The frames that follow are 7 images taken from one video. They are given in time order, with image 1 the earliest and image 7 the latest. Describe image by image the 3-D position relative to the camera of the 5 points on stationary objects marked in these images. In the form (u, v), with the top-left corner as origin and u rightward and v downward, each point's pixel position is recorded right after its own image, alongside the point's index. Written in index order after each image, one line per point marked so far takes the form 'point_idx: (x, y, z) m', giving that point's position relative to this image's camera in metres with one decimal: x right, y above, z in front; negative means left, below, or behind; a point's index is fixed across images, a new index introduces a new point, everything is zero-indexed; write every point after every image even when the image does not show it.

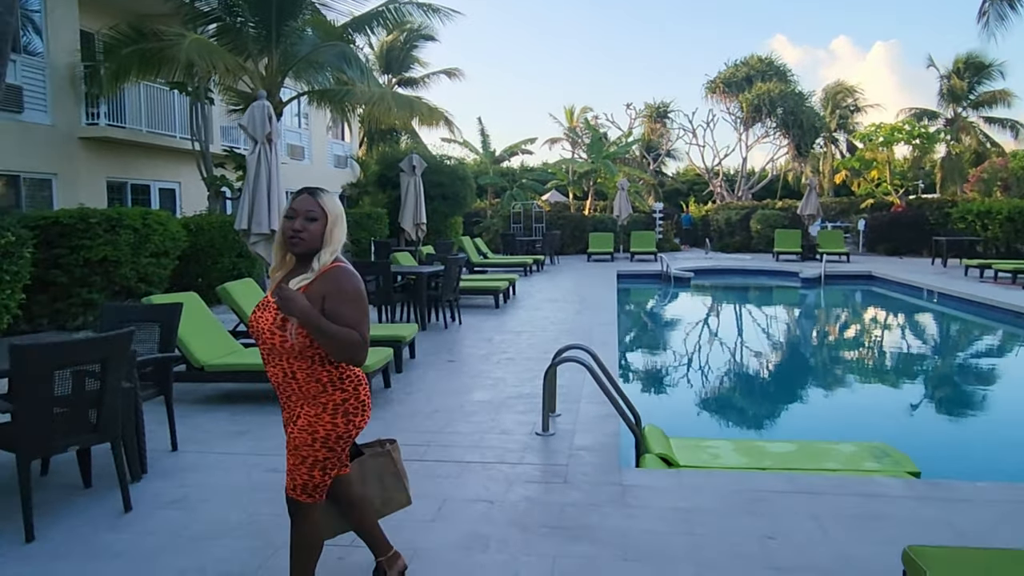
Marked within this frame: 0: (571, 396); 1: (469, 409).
0: (+0.4, -0.8, +5.7) m
1: (-0.3, -0.9, +5.5) m
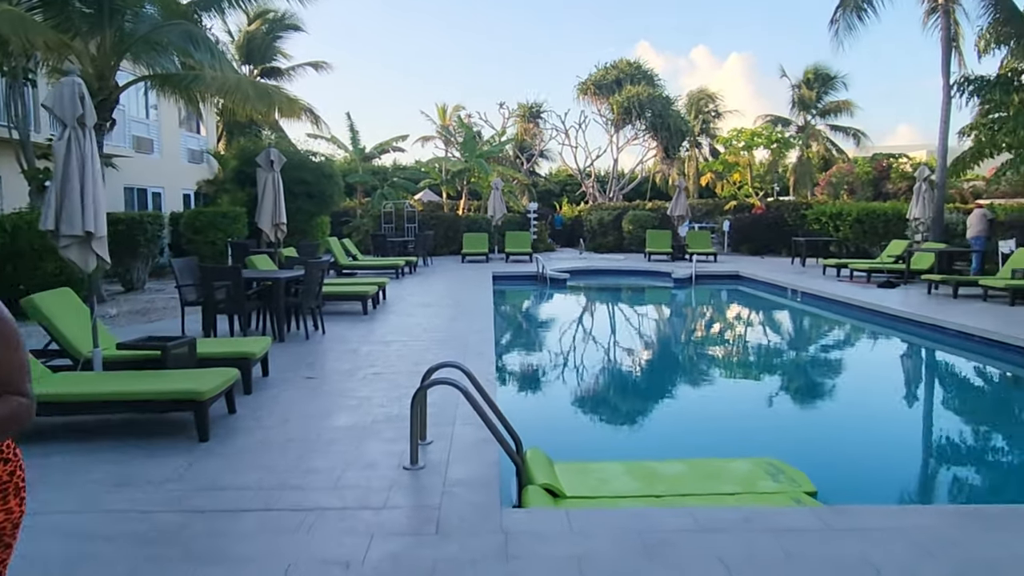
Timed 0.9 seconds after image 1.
0: (-0.4, -0.8, +5.1) m
1: (-1.1, -0.9, +4.8) m
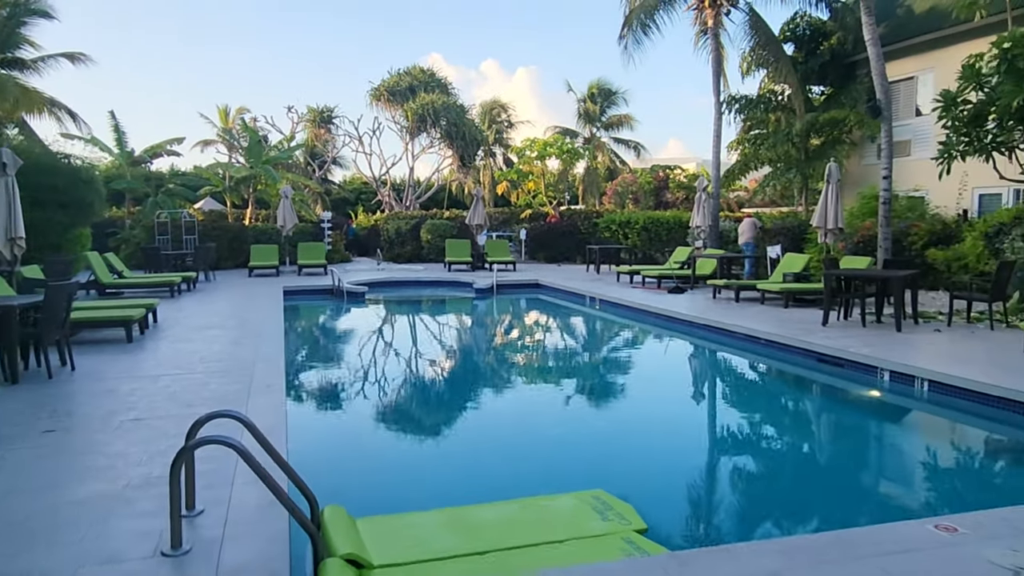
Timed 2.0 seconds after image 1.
0: (-1.6, -1.0, +4.2) m
1: (-2.1, -1.1, +3.7) m
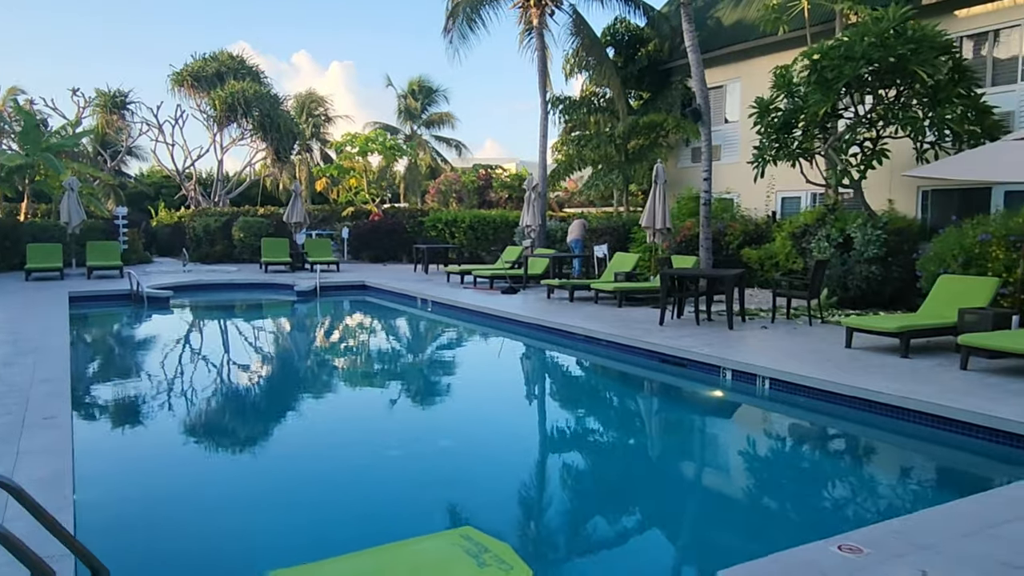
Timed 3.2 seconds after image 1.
0: (-2.2, -1.1, +3.1) m
1: (-2.6, -1.2, +2.6) m
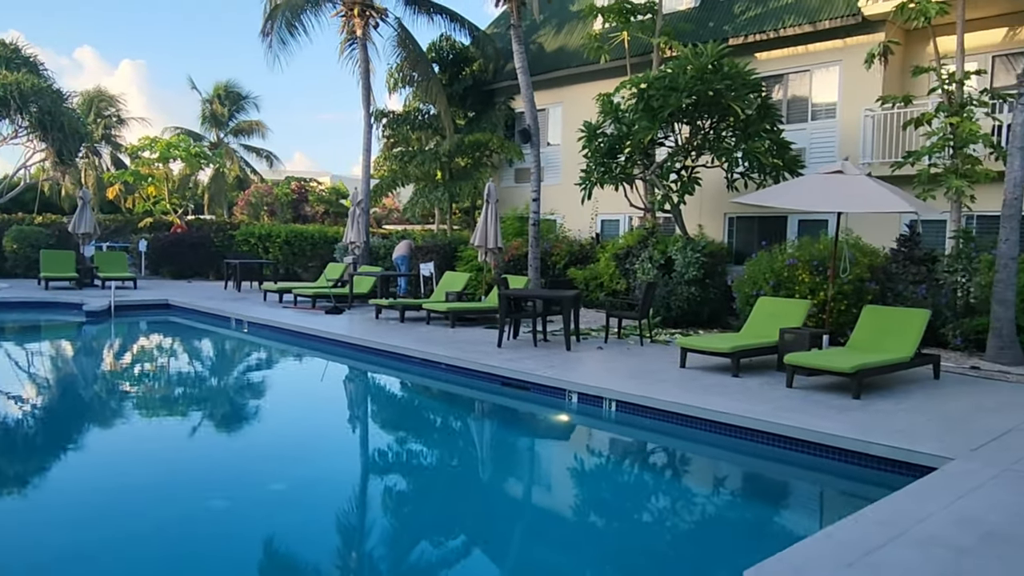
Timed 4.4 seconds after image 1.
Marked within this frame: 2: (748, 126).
0: (-2.5, -1.2, +2.2) m
1: (-2.8, -1.2, +1.5) m
2: (+3.8, +2.6, +12.4) m
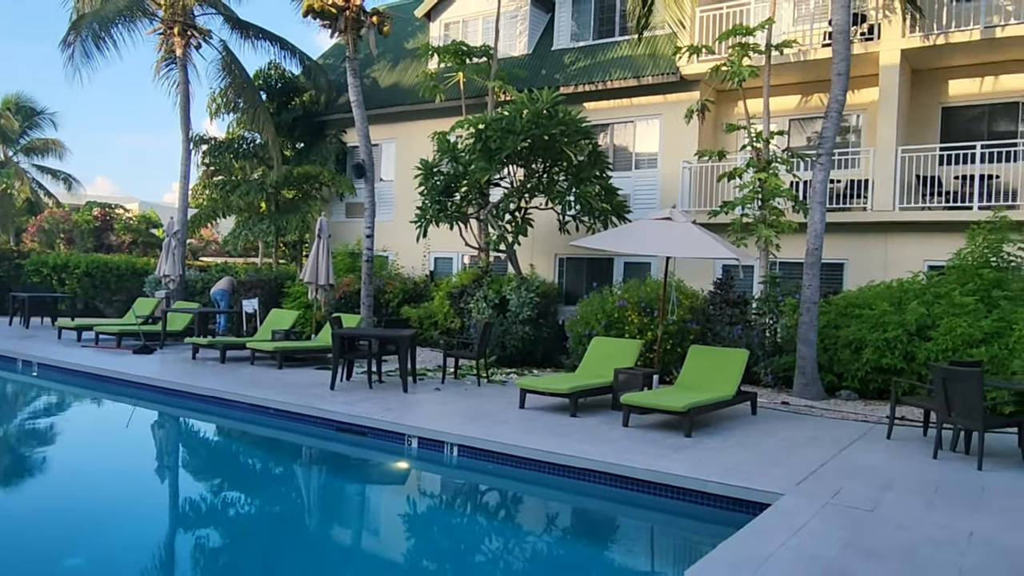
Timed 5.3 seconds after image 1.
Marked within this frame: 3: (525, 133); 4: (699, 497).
0: (-2.7, -1.3, +1.3) m
1: (-2.9, -1.3, +0.6) m
2: (+1.1, +1.9, +12.9) m
3: (+0.2, +2.4, +12.2) m
4: (+1.5, -1.7, +6.2) m
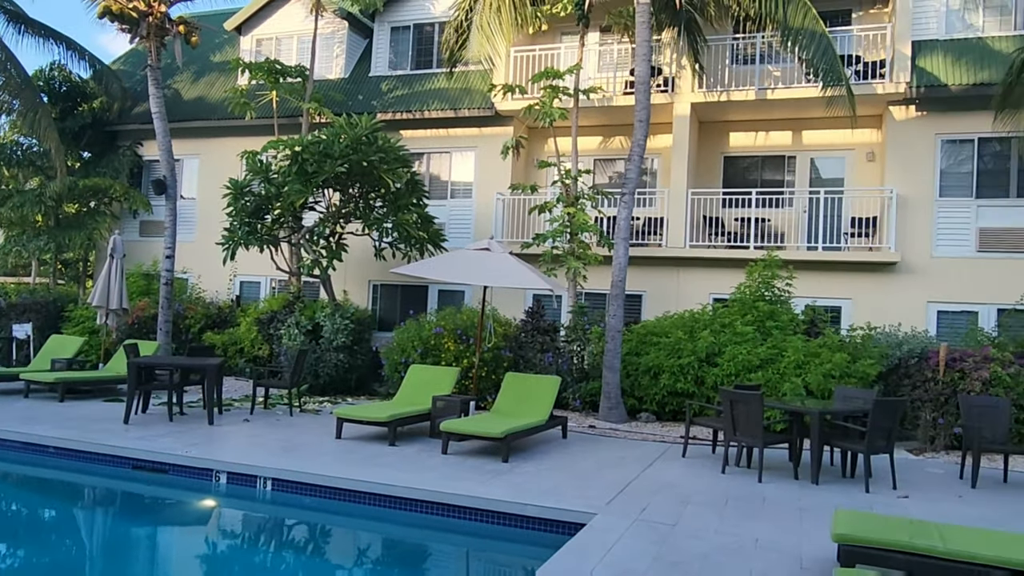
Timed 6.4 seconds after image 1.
0: (-2.9, -1.3, +0.7) m
1: (-2.9, -1.3, -0.1) m
2: (-1.9, +1.5, +12.9) m
3: (-2.6, +2.0, +12.1) m
4: (0.0, -1.9, +6.4) m
